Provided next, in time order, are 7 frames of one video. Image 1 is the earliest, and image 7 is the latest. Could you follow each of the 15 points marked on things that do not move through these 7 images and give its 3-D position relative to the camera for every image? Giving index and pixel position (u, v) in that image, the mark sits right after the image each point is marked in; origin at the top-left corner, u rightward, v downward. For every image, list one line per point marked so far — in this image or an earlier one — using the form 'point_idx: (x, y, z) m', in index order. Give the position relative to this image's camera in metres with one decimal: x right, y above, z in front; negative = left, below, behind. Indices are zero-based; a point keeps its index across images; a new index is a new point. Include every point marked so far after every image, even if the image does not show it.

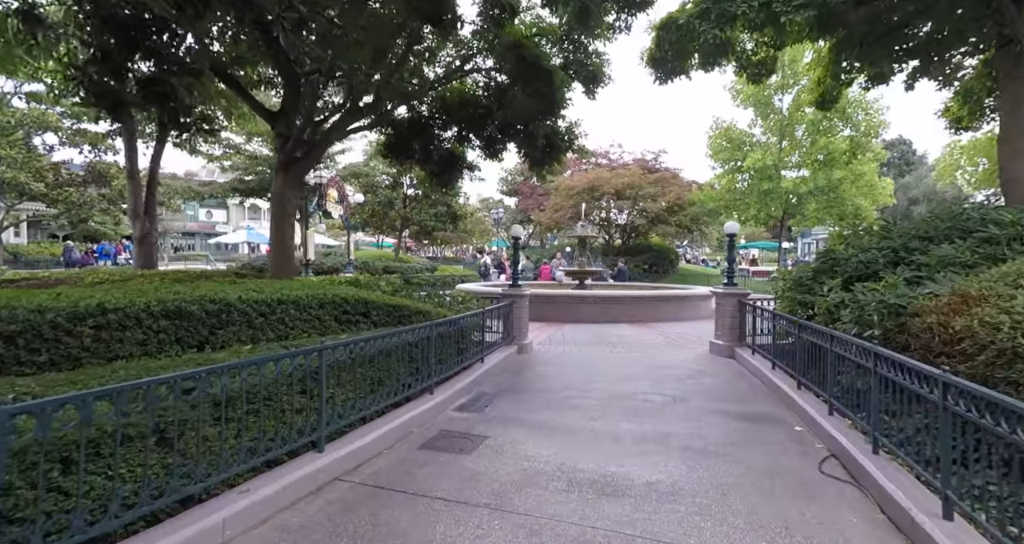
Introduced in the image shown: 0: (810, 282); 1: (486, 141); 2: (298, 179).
0: (+3.7, -0.1, +6.4) m
1: (-0.6, +2.7, +10.3) m
2: (-2.9, +1.3, +6.8) m
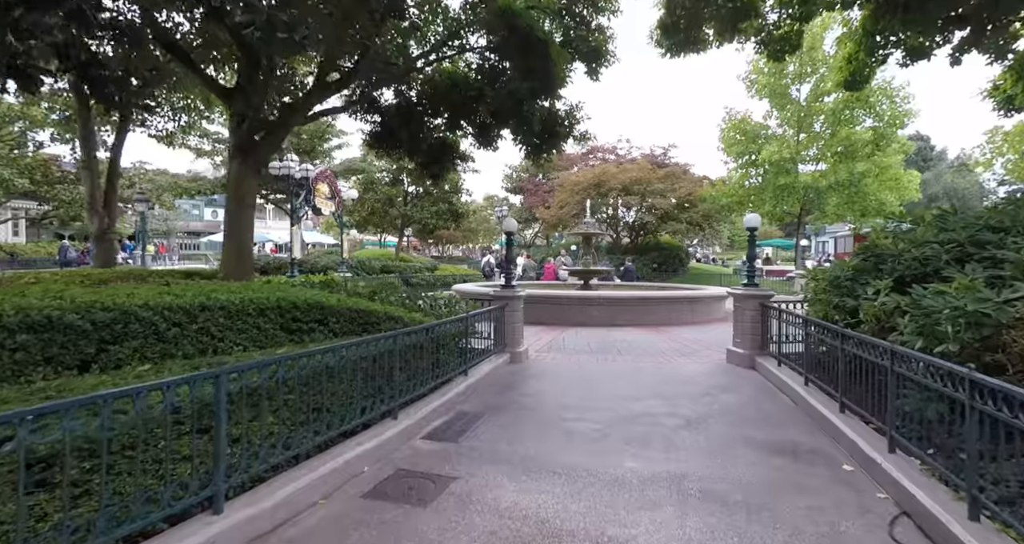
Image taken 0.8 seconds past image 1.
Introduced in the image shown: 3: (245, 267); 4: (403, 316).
0: (+3.6, -0.1, +5.5) m
1: (-0.6, +2.7, +9.5) m
2: (-3.0, +1.3, +6.0) m
3: (-3.1, 0.0, +6.0) m
4: (-1.1, -0.4, +5.2) m
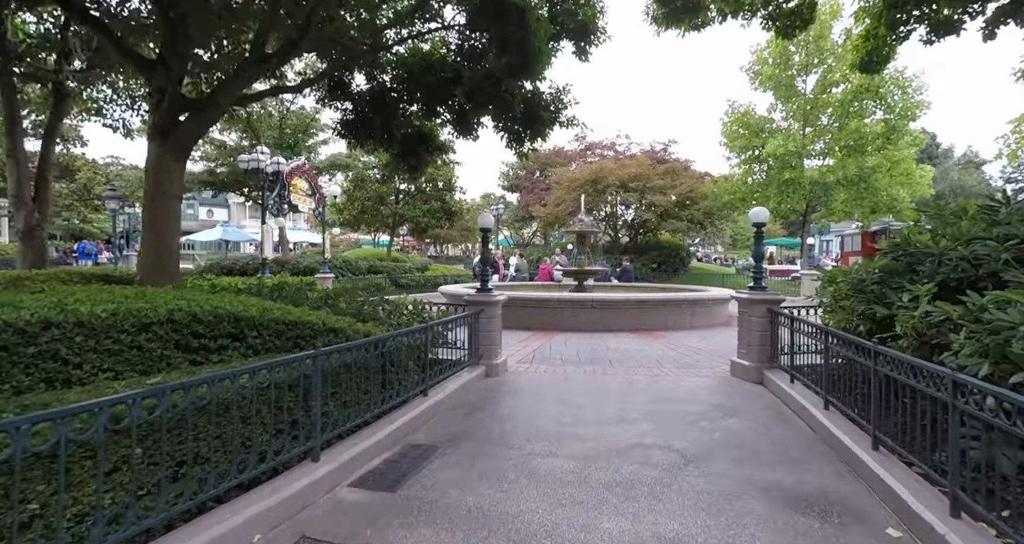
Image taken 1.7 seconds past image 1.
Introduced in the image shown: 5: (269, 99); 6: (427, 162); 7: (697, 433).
0: (+3.3, -0.1, +4.6) m
1: (-0.9, +2.7, +8.6) m
2: (-3.3, +1.2, +5.1) m
3: (-3.4, 0.0, +5.1) m
4: (-1.4, -0.5, +4.4) m
5: (-8.1, +5.8, +17.1) m
6: (-1.7, +2.2, +10.0) m
7: (+1.6, -1.4, +4.5) m
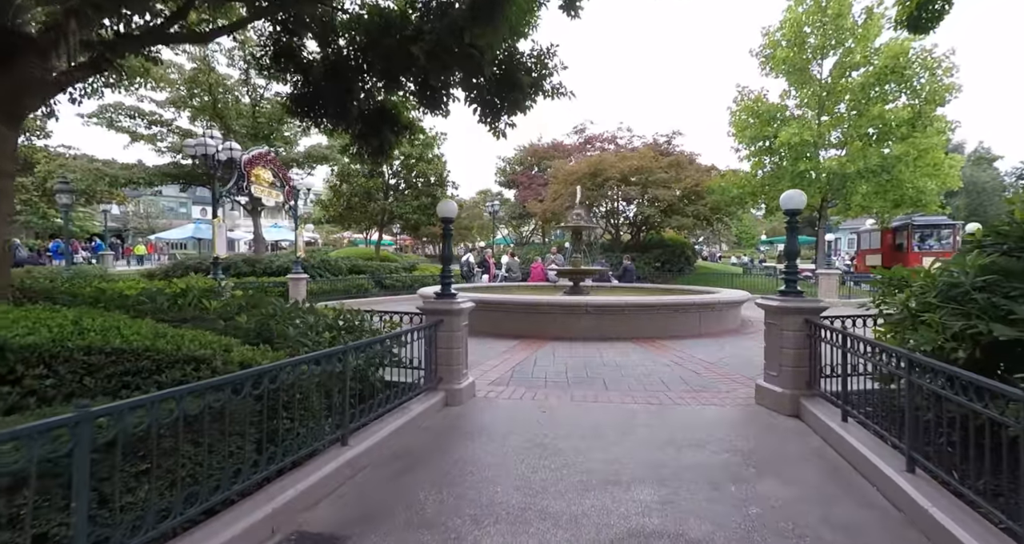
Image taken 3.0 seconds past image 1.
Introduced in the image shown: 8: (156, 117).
0: (+2.9, -0.1, +3.2) m
1: (-1.3, +2.7, +7.2) m
2: (-3.7, +1.2, +3.7) m
3: (-3.8, 0.0, +3.7) m
4: (-1.8, -0.5, +3.0) m
5: (-8.4, +5.8, +15.7) m
6: (-2.0, +2.1, +8.6) m
7: (+1.3, -1.4, +3.1) m
8: (-10.4, +4.5, +14.8) m
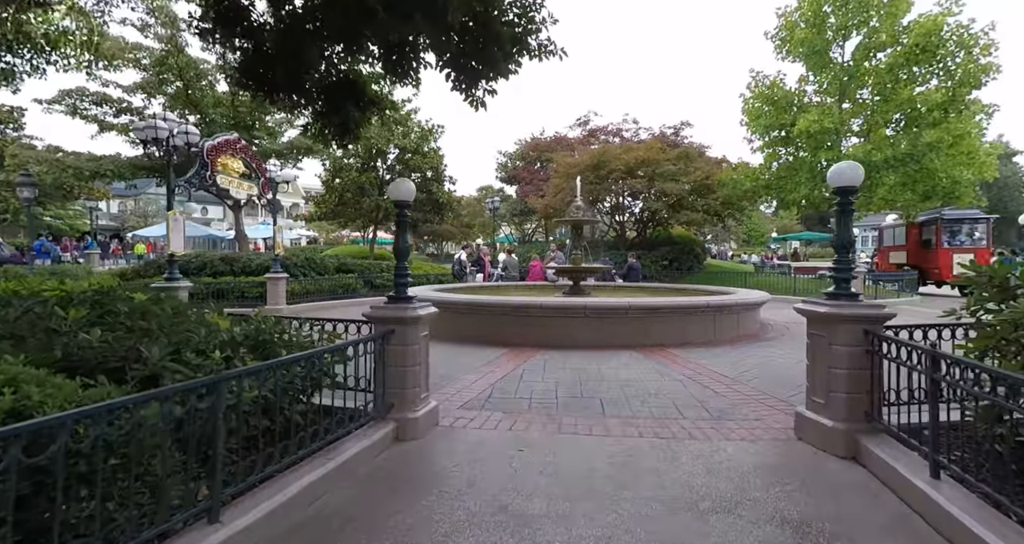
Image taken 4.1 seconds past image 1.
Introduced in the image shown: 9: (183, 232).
0: (+2.7, -0.1, +2.0) m
1: (-1.5, +2.7, +6.1) m
2: (-3.9, +1.2, +2.6) m
3: (-4.1, 0.0, +2.6) m
4: (-2.0, -0.5, +1.9) m
5: (-8.5, +5.8, +14.6) m
6: (-2.2, +2.2, +7.5) m
7: (+1.0, -1.4, +1.9) m
8: (-10.5, +4.5, +13.8) m
9: (-6.1, +0.7, +9.5) m
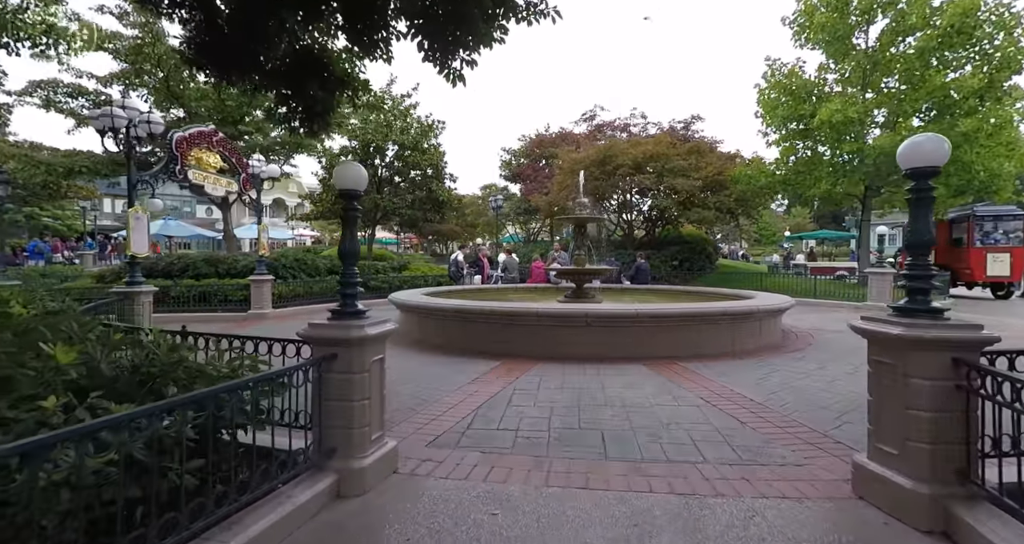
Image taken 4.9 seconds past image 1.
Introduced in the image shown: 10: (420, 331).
0: (+2.5, -0.2, +1.1) m
1: (-1.6, +2.6, +5.2) m
2: (-4.1, +1.2, +1.8) m
3: (-4.2, 0.0, +1.8) m
4: (-2.2, -0.5, +1.0) m
5: (-8.5, +5.8, +13.8) m
6: (-2.3, +2.1, +6.6) m
7: (+0.8, -1.5, +1.0) m
8: (-10.5, +4.5, +13.0) m
9: (-6.2, +0.7, +8.7) m
10: (-1.6, -1.0, +9.1) m
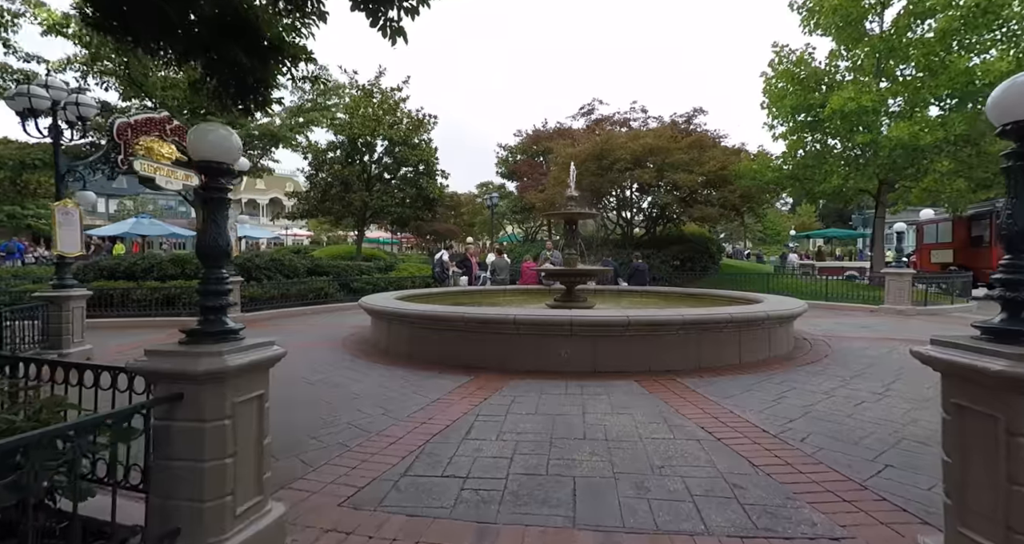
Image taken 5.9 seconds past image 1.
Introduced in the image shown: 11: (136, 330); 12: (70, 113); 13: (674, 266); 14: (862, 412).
0: (+2.1, -0.2, +0.1) m
1: (-2.0, +2.6, +4.2) m
2: (-4.5, +1.2, +0.8) m
3: (-4.6, -0.1, +0.8) m
4: (-2.6, -0.5, 0.0) m
5: (-8.9, +5.7, +12.9) m
6: (-2.7, +2.1, +5.6) m
7: (+0.5, -1.5, 0.0) m
8: (-10.9, +4.4, +12.1) m
9: (-6.5, +0.6, +7.7) m
10: (-2.0, -1.1, +8.1) m
11: (-8.3, -1.3, +11.3) m
12: (-6.7, +2.4, +7.8) m
13: (+6.2, +0.2, +19.5) m
14: (+3.3, -1.3, +4.9) m
